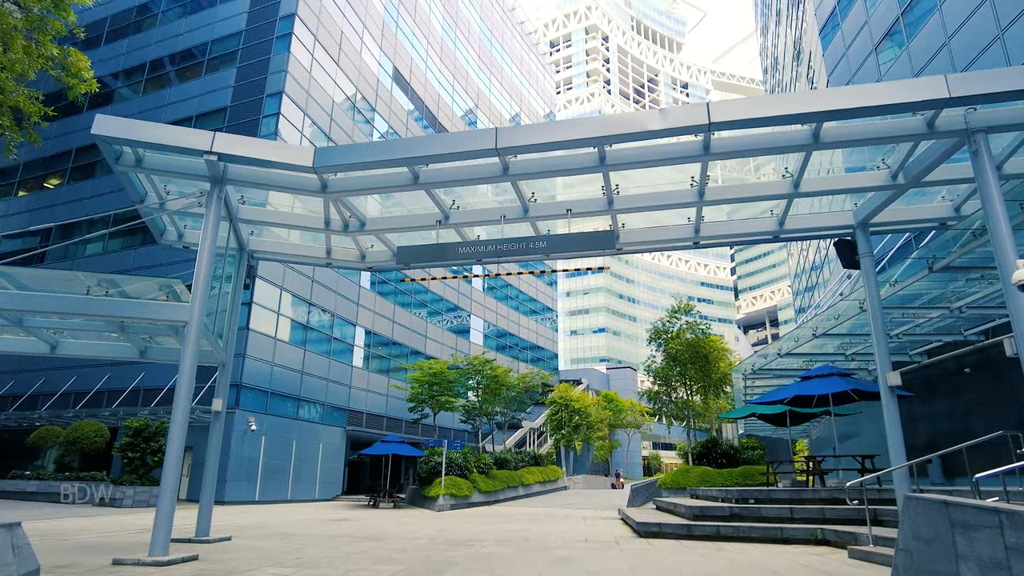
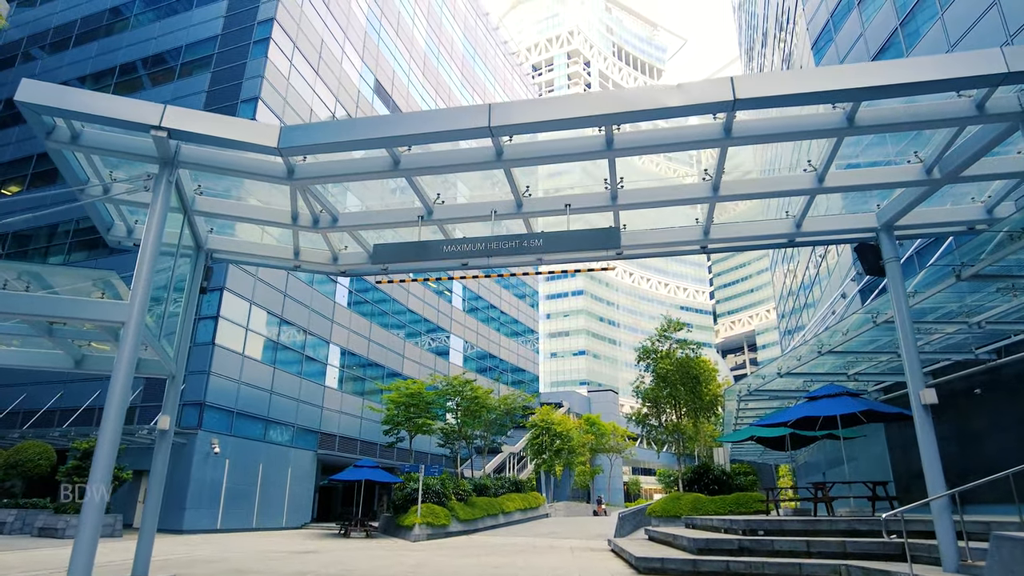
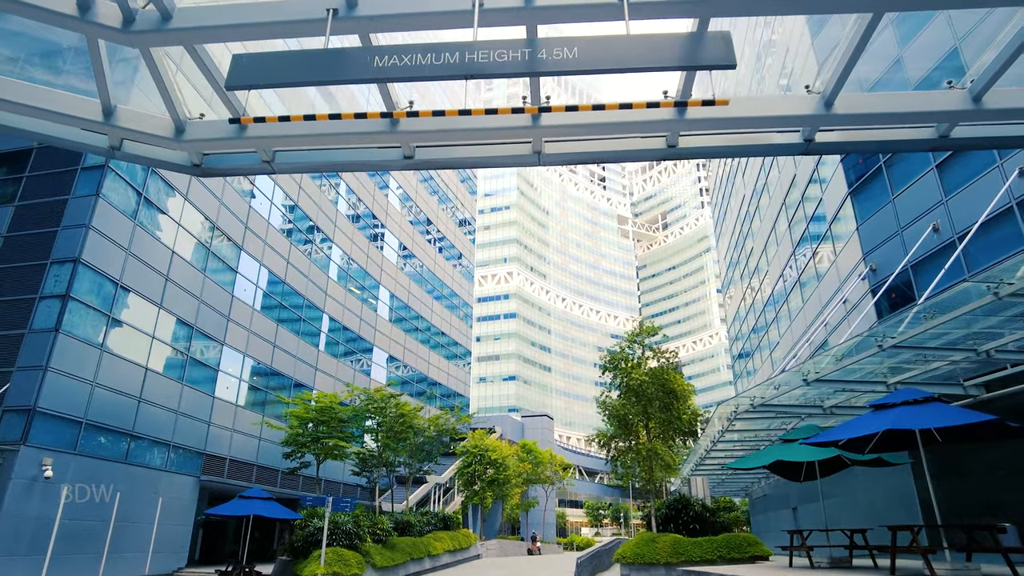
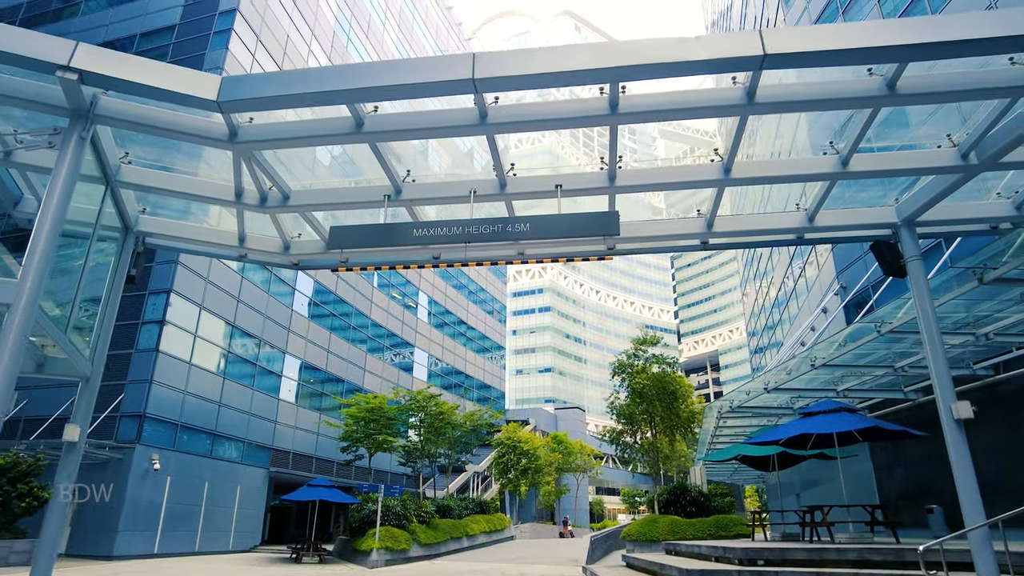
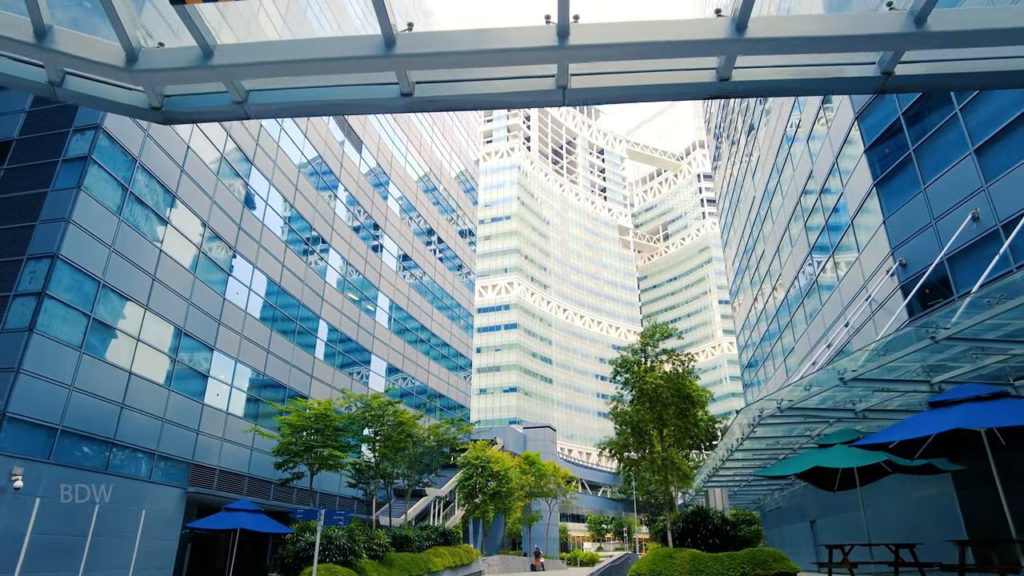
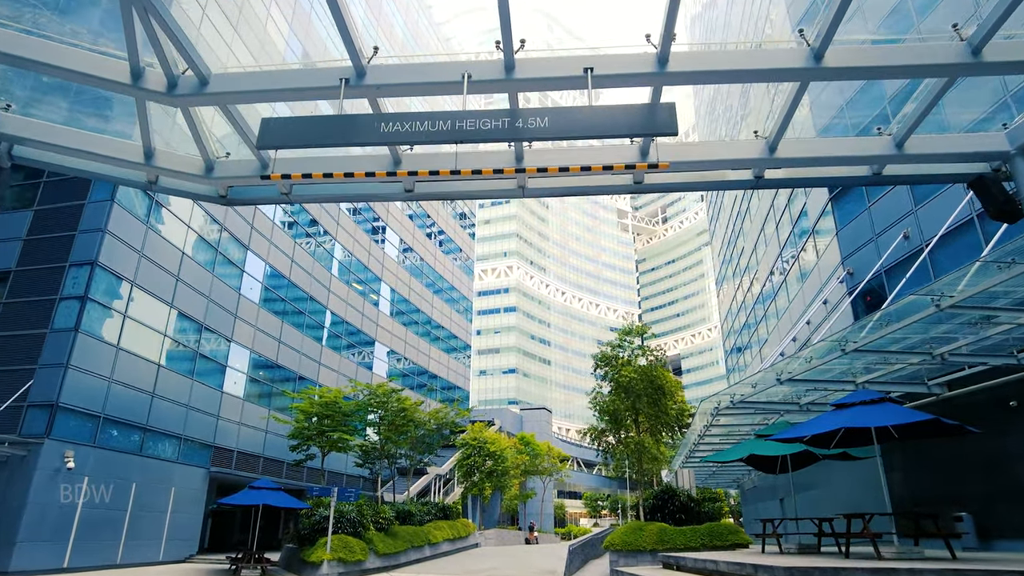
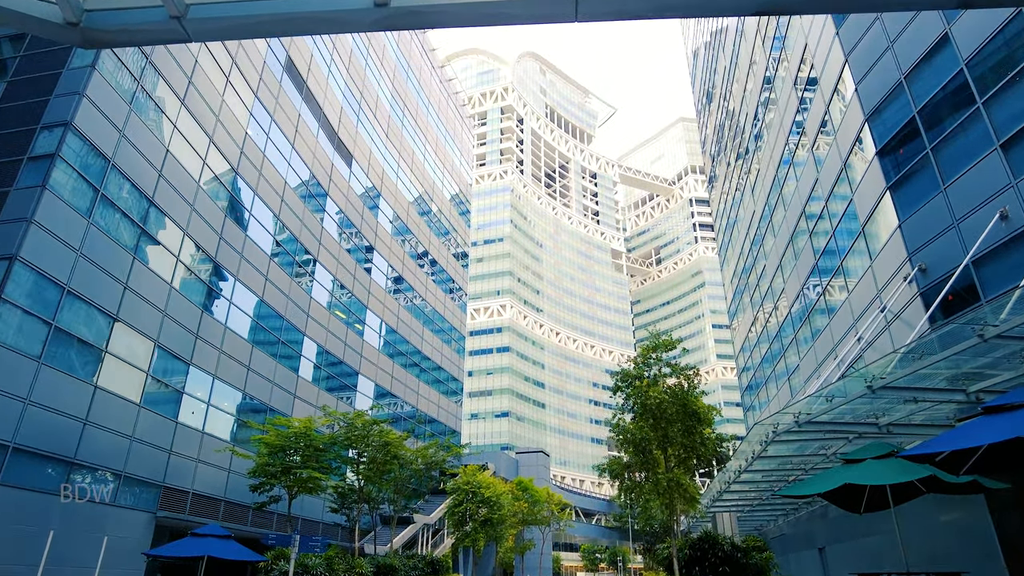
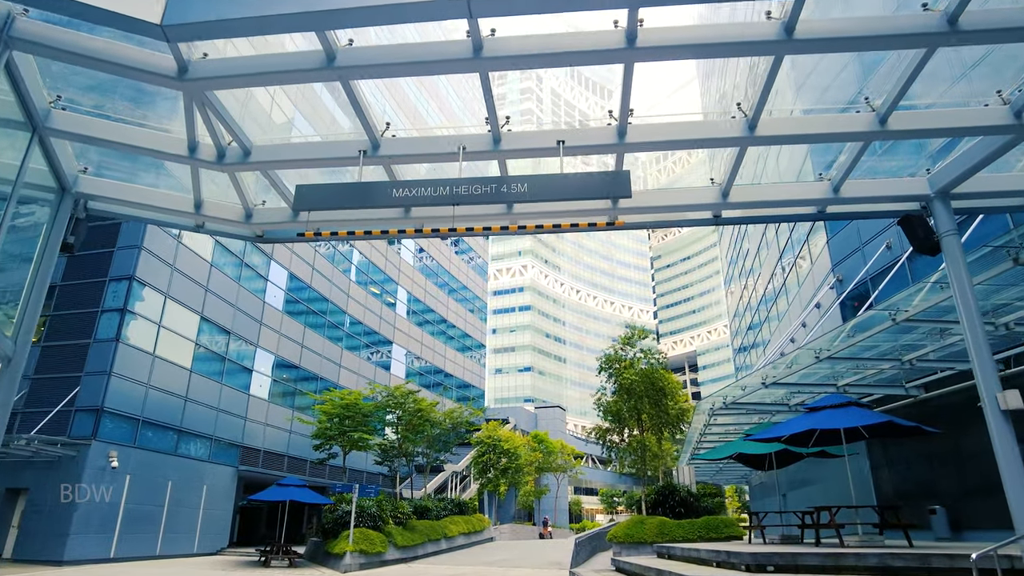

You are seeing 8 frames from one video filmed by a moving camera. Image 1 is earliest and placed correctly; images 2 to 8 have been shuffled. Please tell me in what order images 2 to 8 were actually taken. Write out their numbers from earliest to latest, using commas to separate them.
2, 4, 8, 6, 3, 5, 7
